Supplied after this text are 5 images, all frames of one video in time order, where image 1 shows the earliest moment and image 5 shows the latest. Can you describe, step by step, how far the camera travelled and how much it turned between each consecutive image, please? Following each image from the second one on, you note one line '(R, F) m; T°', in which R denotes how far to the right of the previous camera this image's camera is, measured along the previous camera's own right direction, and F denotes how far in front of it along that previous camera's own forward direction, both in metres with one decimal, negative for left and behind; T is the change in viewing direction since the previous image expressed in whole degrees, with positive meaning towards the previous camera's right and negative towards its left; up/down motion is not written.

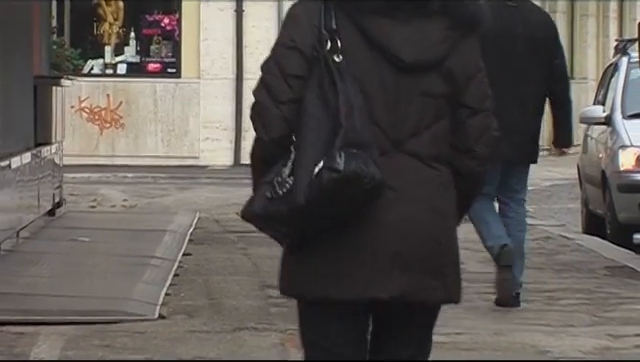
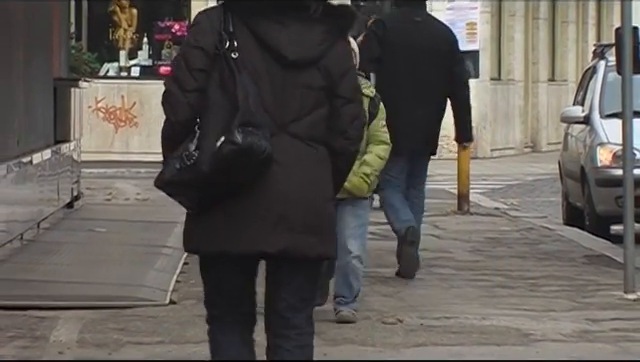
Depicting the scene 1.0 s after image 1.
(+0.1, -0.6) m; 0°
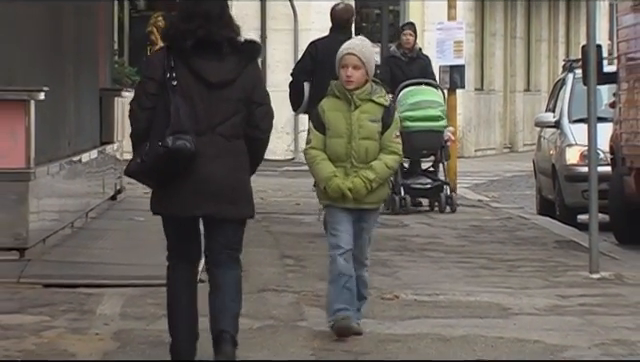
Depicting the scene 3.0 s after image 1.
(+0.1, -1.3) m; -1°
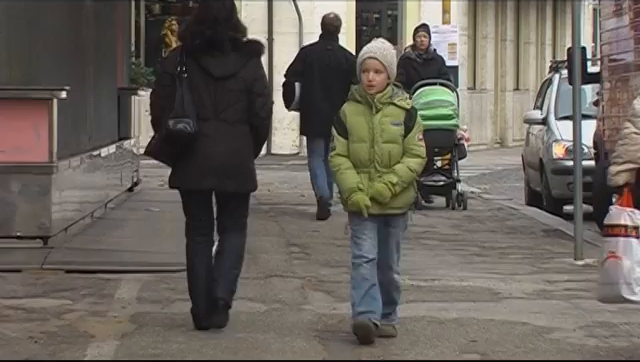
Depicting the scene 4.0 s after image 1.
(0.0, -0.7) m; 0°
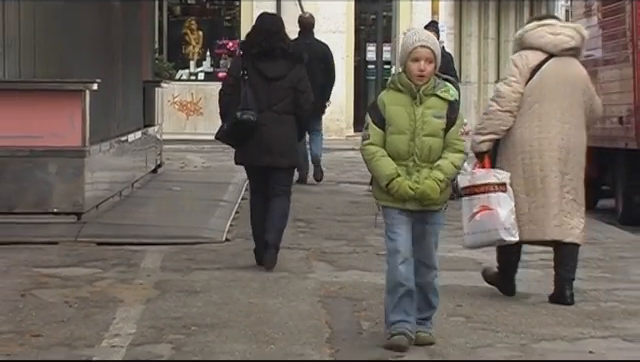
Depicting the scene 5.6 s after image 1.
(+0.1, -1.2) m; -1°
